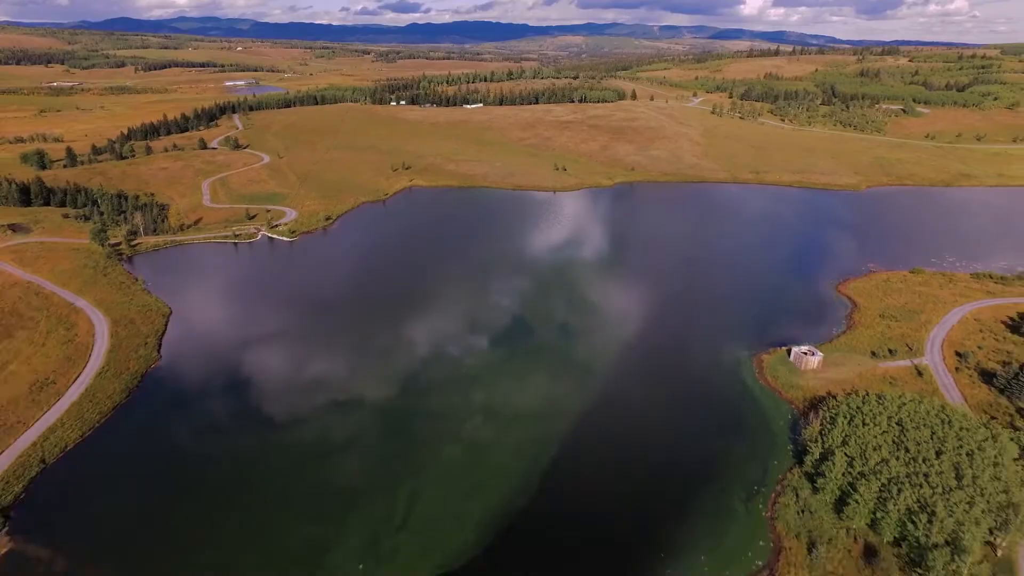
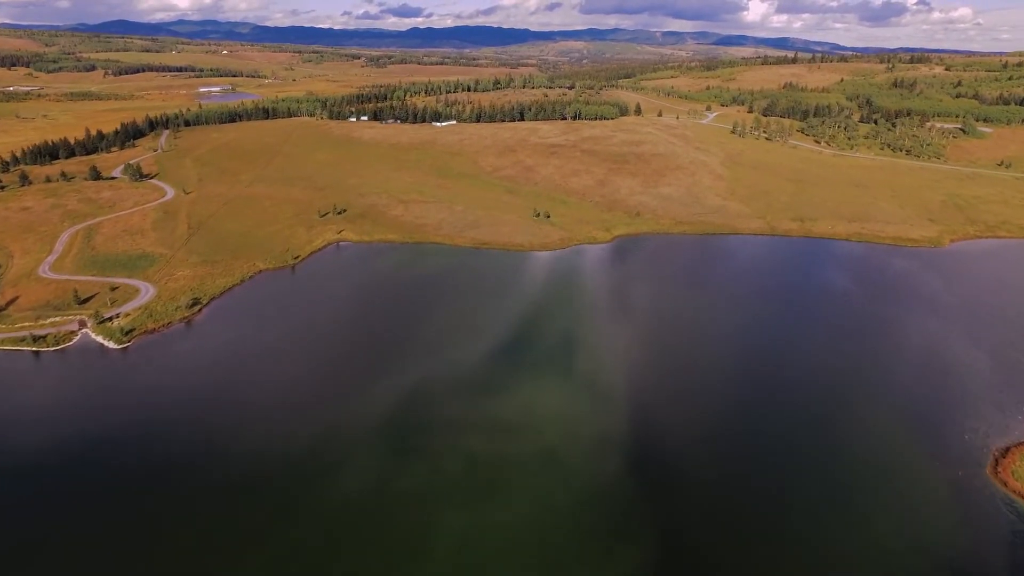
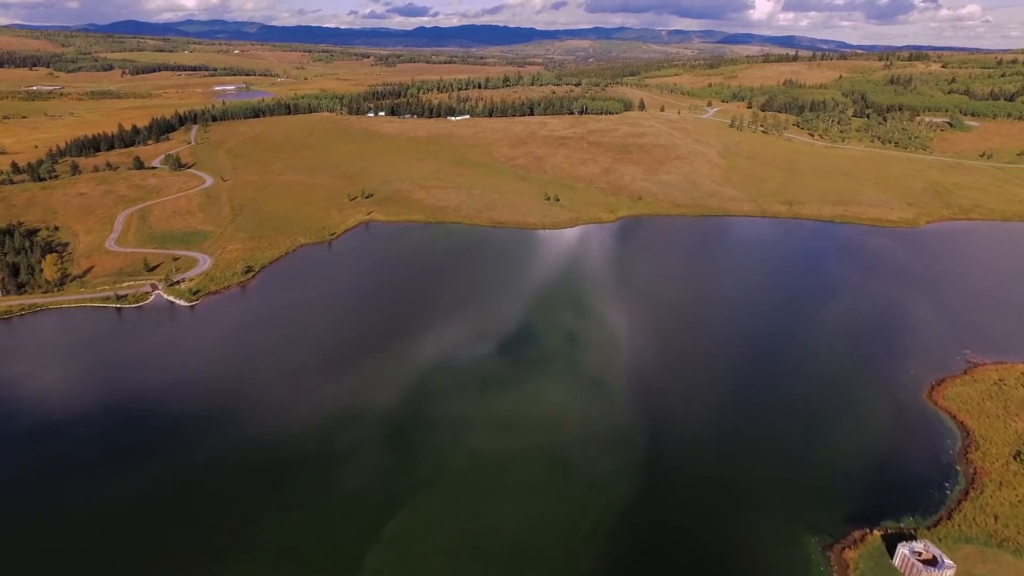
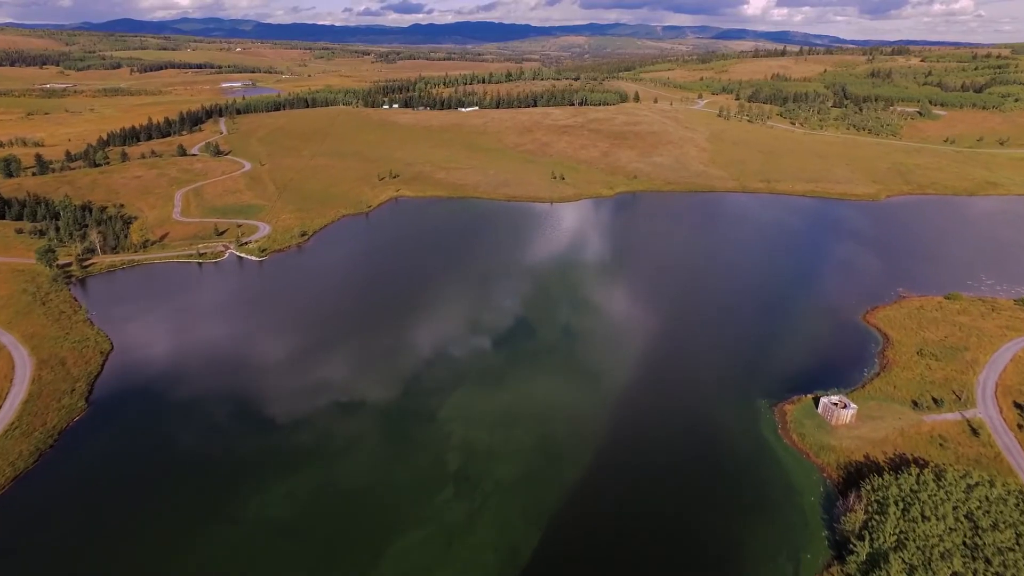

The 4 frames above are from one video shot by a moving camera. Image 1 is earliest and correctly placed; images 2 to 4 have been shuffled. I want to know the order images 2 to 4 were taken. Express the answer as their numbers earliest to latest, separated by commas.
4, 3, 2
